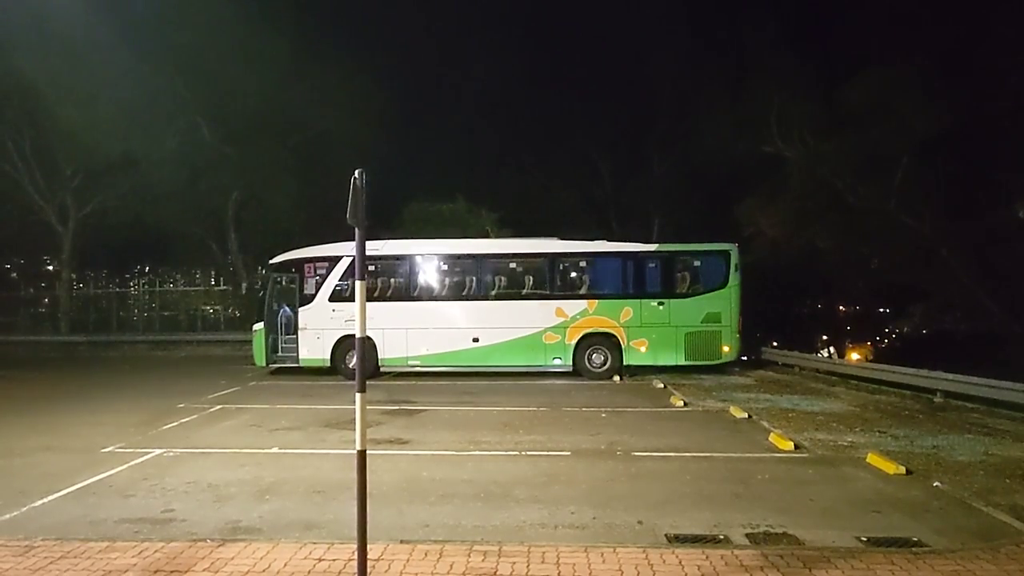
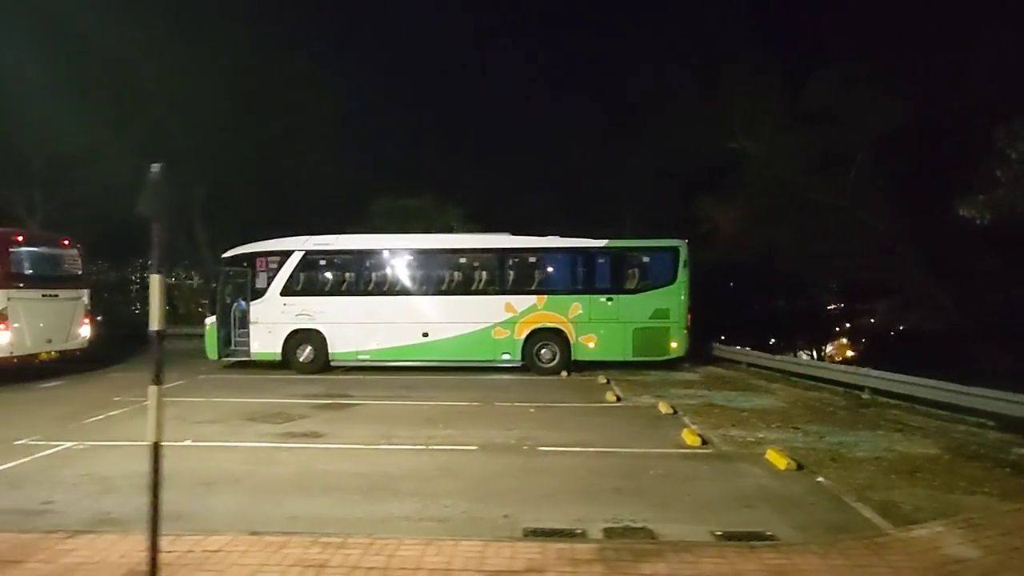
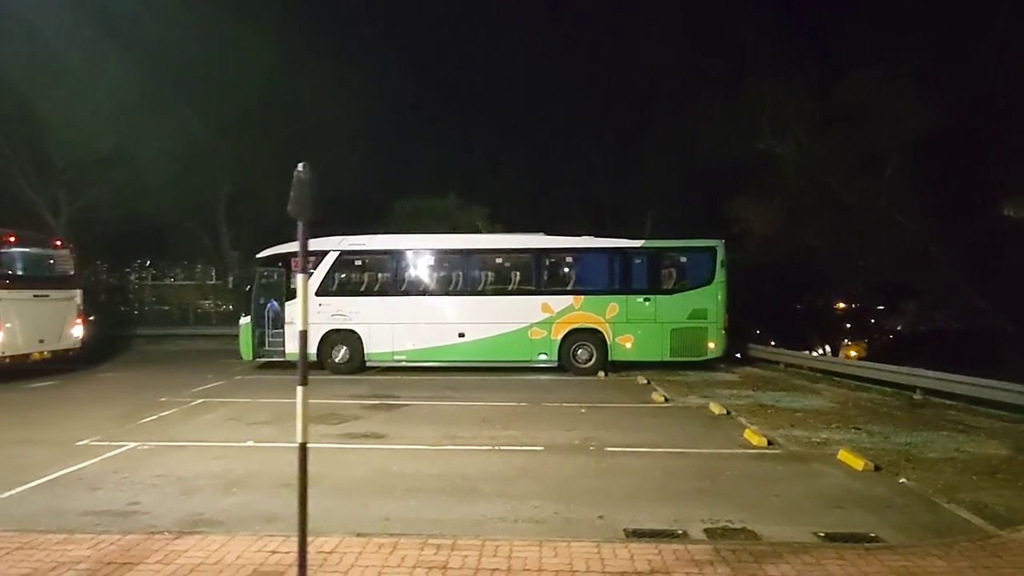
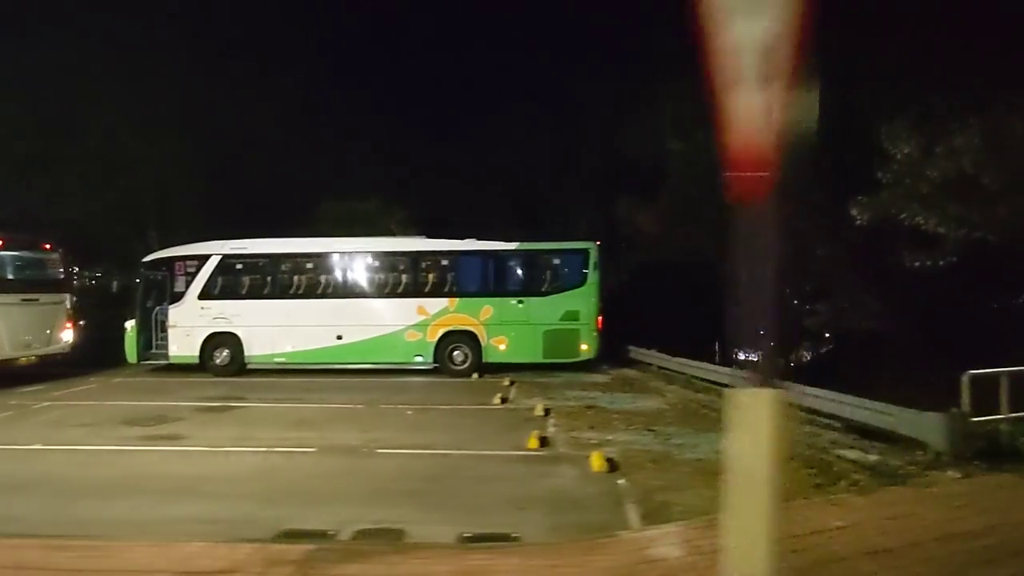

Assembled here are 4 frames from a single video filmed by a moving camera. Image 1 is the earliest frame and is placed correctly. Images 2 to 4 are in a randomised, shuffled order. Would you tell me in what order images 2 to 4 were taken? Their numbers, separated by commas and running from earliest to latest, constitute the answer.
3, 2, 4
